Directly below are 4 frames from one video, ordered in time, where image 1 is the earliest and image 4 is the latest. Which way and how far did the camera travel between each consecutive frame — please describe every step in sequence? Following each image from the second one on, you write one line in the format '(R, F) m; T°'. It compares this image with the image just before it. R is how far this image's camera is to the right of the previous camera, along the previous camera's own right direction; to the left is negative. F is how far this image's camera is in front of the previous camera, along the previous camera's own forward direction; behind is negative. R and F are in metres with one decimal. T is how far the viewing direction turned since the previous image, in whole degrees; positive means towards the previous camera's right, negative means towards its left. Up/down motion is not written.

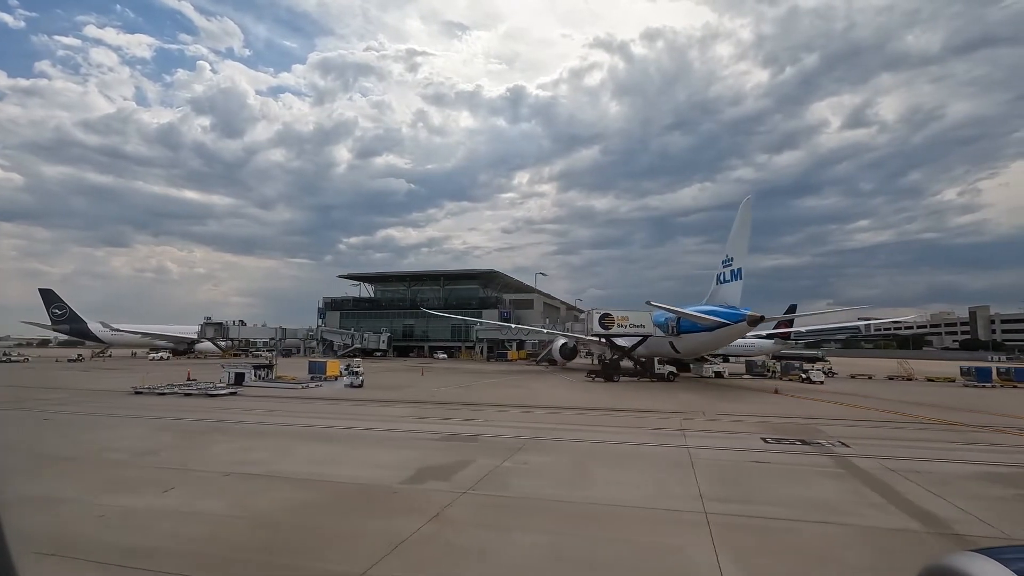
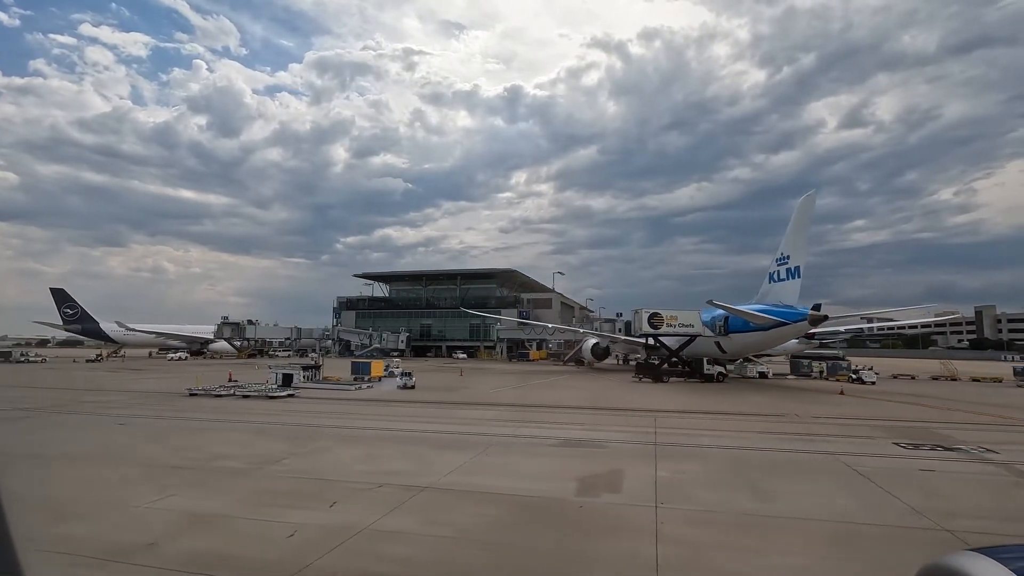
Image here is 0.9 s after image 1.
(-3.0, +0.6) m; 0°
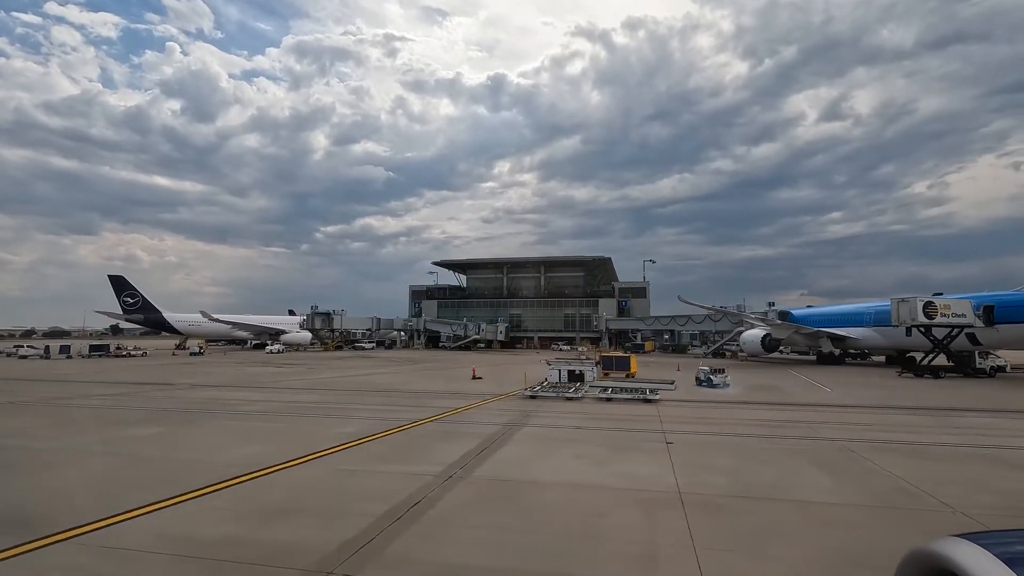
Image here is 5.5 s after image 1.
(-15.1, +3.6) m; +2°
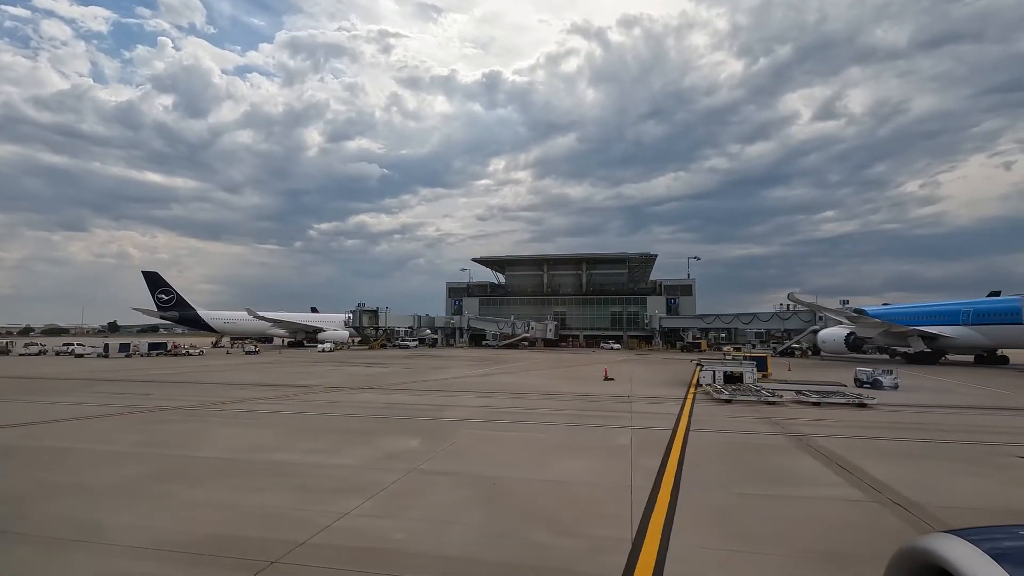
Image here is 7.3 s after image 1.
(-6.7, +1.4) m; +1°
